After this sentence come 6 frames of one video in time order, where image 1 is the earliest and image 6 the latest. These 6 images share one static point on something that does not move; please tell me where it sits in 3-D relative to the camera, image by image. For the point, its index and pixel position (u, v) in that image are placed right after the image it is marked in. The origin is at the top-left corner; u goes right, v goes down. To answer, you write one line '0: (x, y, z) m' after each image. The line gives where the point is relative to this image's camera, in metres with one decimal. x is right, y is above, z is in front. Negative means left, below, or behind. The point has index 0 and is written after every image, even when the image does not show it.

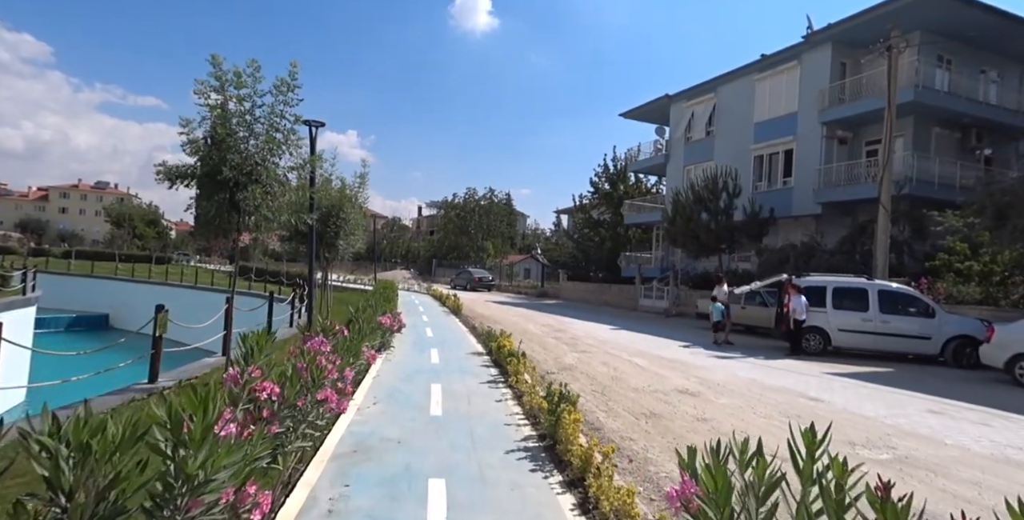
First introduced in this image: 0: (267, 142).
0: (-3.8, +1.8, +9.1) m
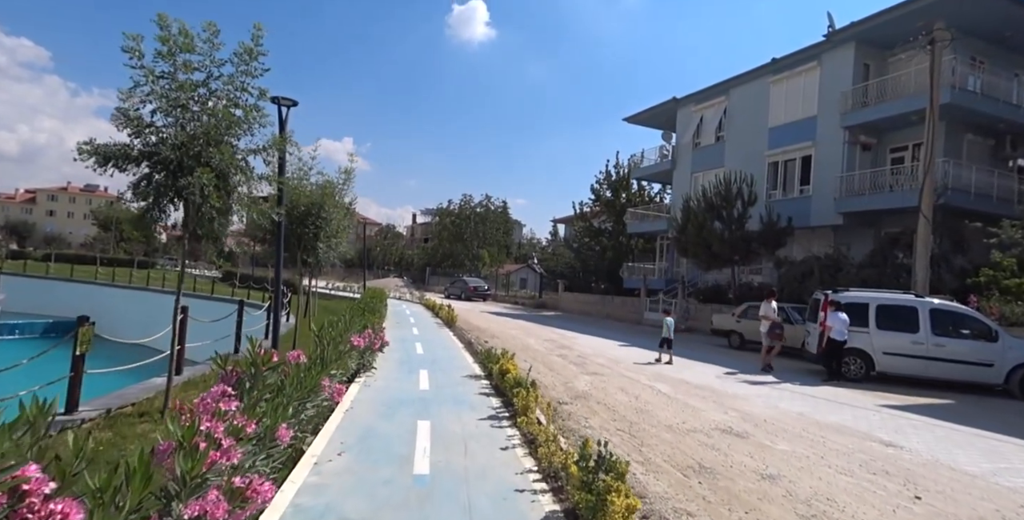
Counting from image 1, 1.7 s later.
0: (-3.7, +1.8, +7.3) m
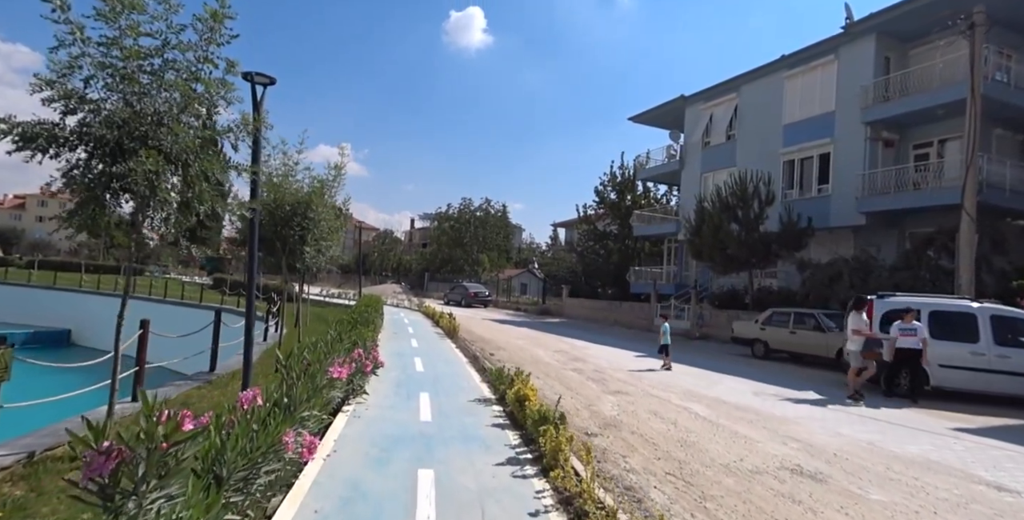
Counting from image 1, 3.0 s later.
0: (-3.4, +1.8, +5.9) m
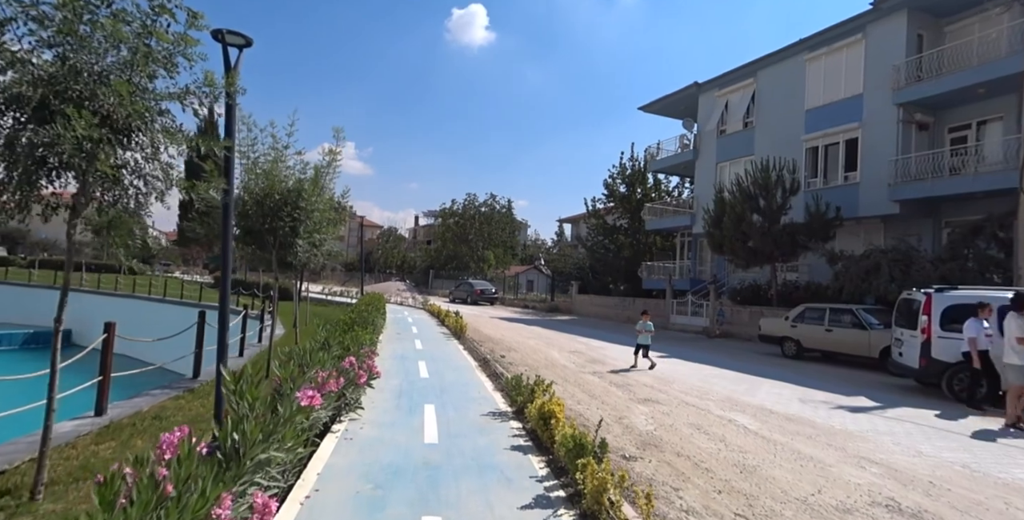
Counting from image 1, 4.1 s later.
0: (-3.2, +1.8, +4.7) m
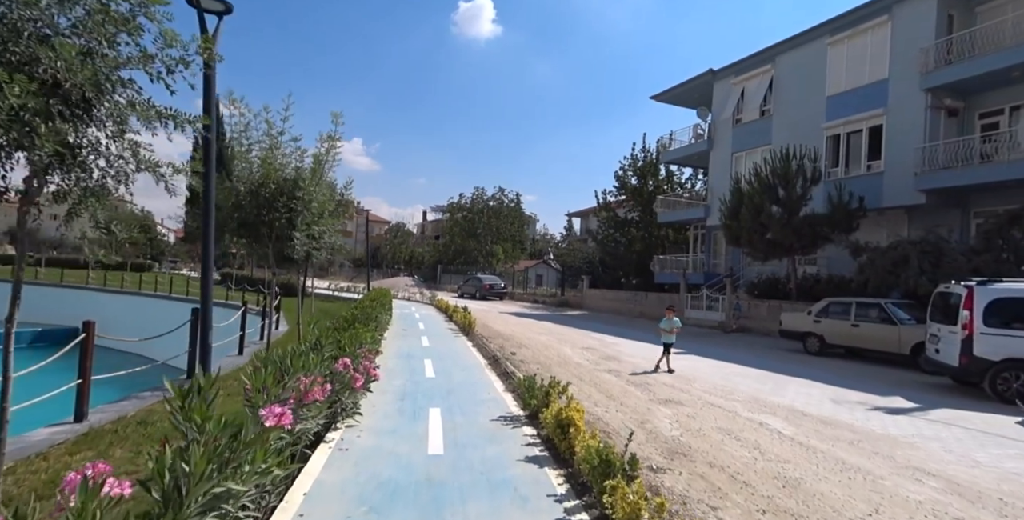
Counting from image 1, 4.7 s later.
0: (-3.1, +1.9, +4.1) m
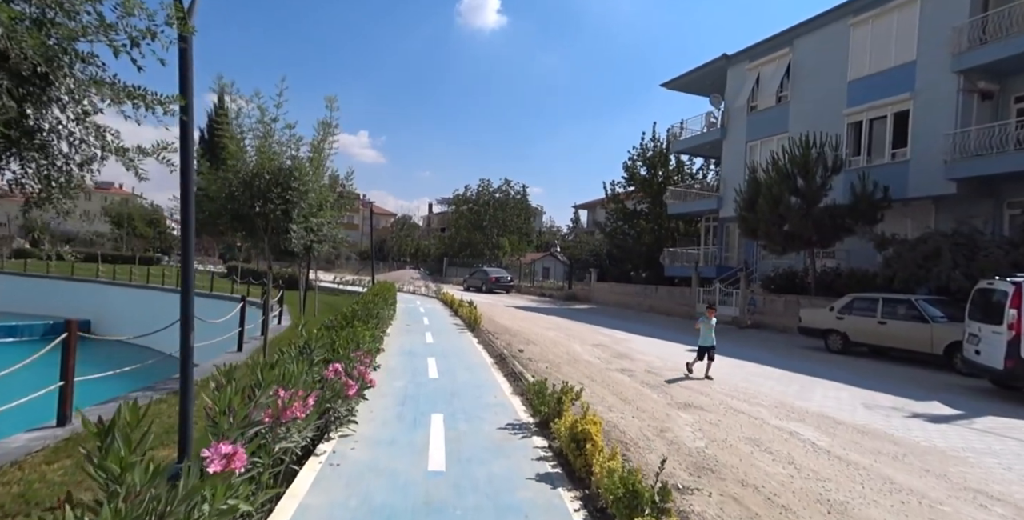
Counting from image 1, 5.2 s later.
0: (-3.1, +1.9, +3.5) m
